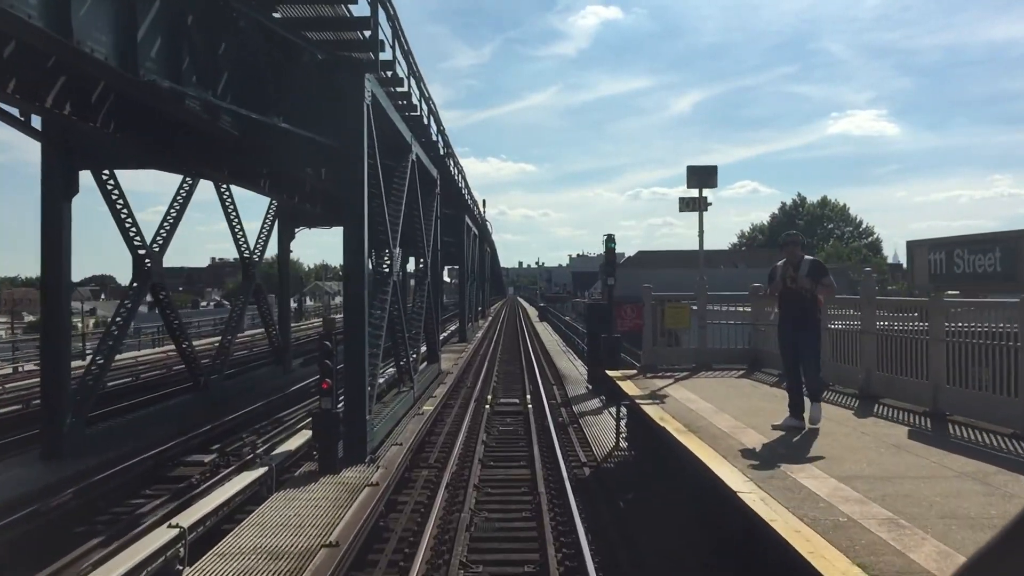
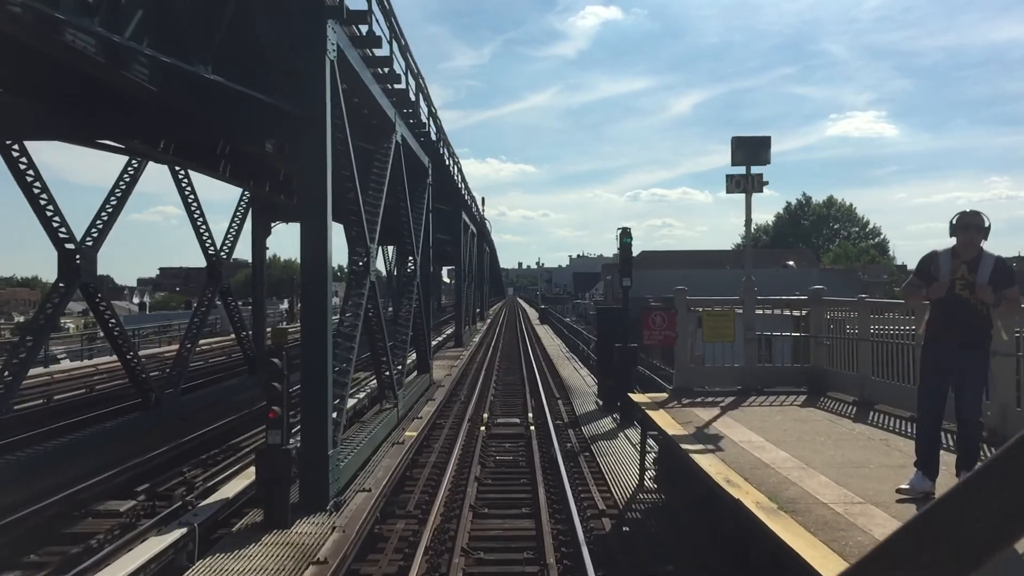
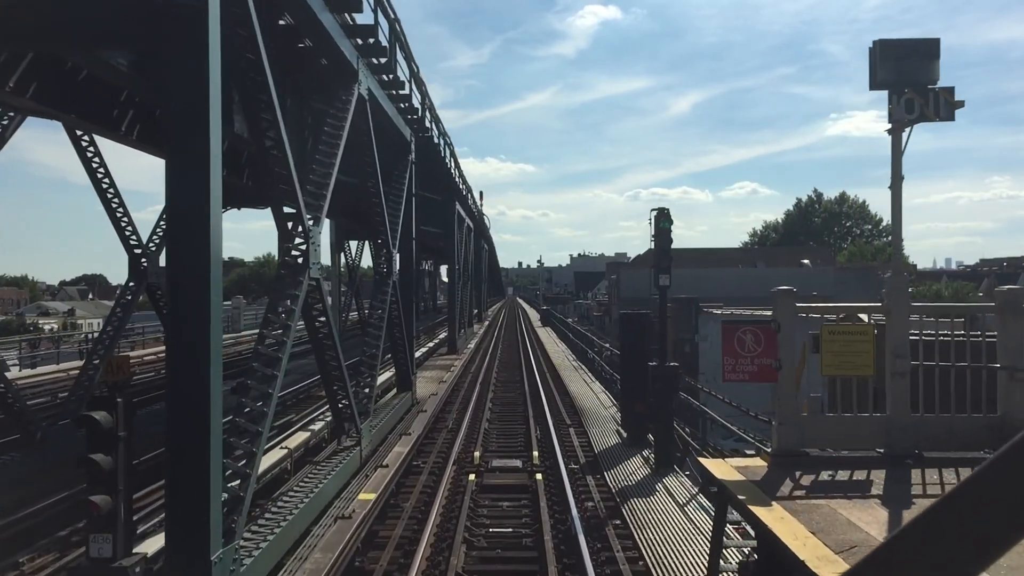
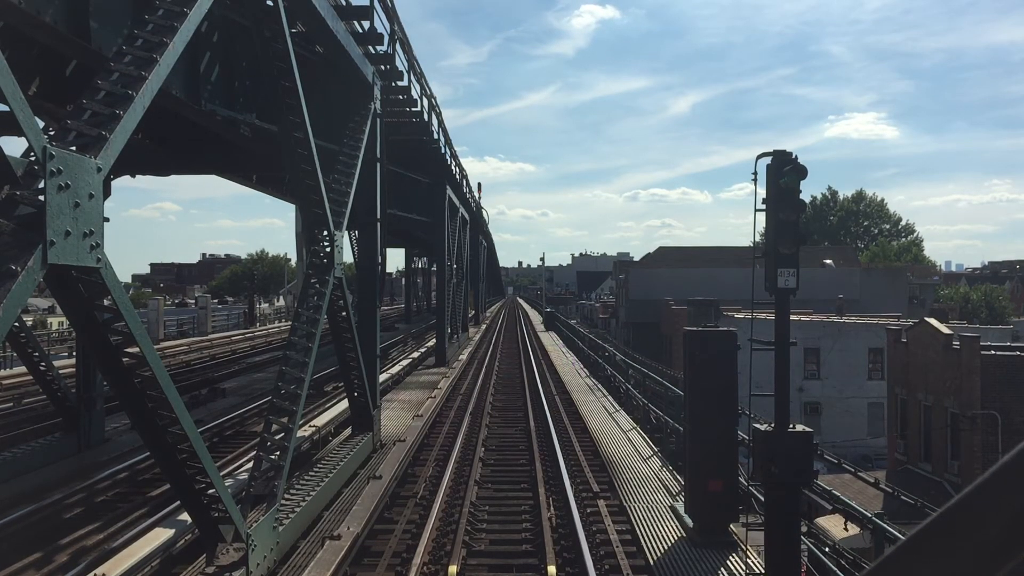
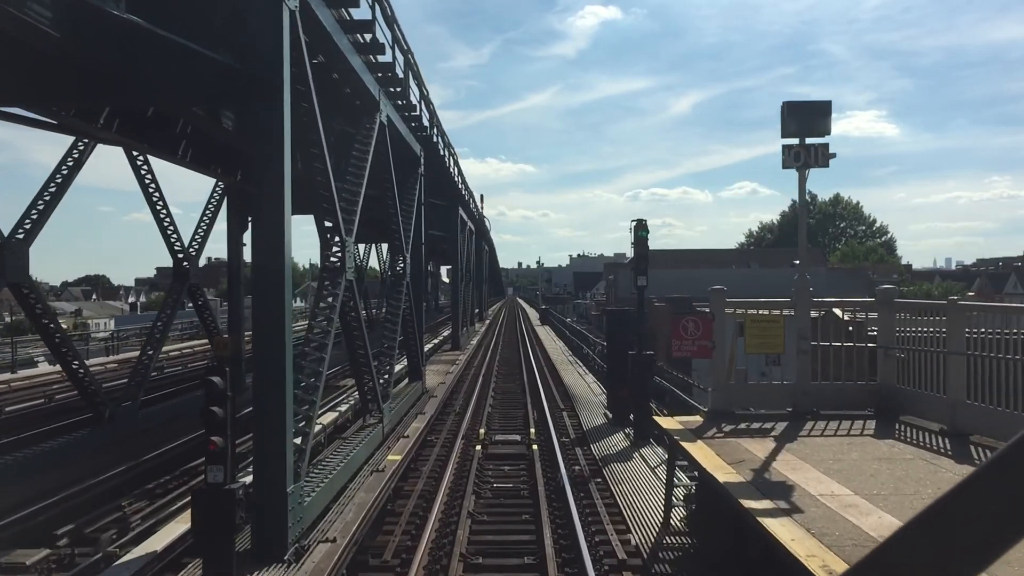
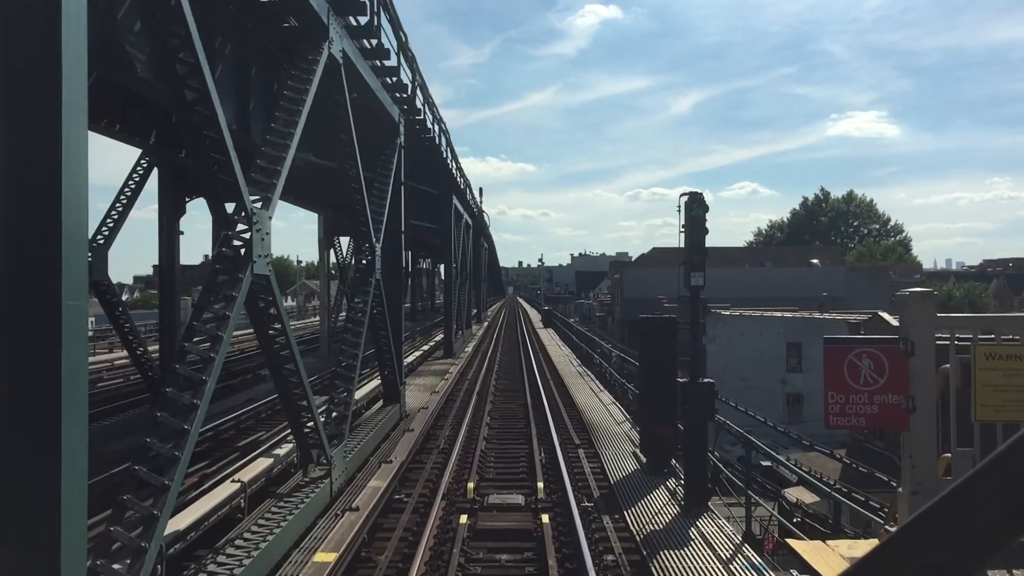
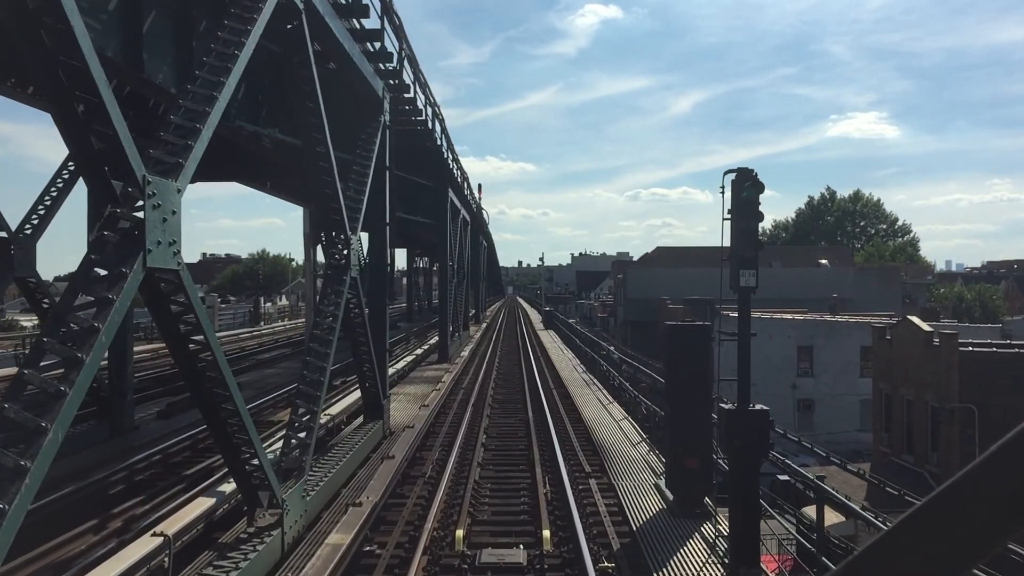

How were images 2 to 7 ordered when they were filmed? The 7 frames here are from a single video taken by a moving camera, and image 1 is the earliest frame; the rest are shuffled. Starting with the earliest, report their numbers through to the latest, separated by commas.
2, 5, 3, 6, 7, 4
